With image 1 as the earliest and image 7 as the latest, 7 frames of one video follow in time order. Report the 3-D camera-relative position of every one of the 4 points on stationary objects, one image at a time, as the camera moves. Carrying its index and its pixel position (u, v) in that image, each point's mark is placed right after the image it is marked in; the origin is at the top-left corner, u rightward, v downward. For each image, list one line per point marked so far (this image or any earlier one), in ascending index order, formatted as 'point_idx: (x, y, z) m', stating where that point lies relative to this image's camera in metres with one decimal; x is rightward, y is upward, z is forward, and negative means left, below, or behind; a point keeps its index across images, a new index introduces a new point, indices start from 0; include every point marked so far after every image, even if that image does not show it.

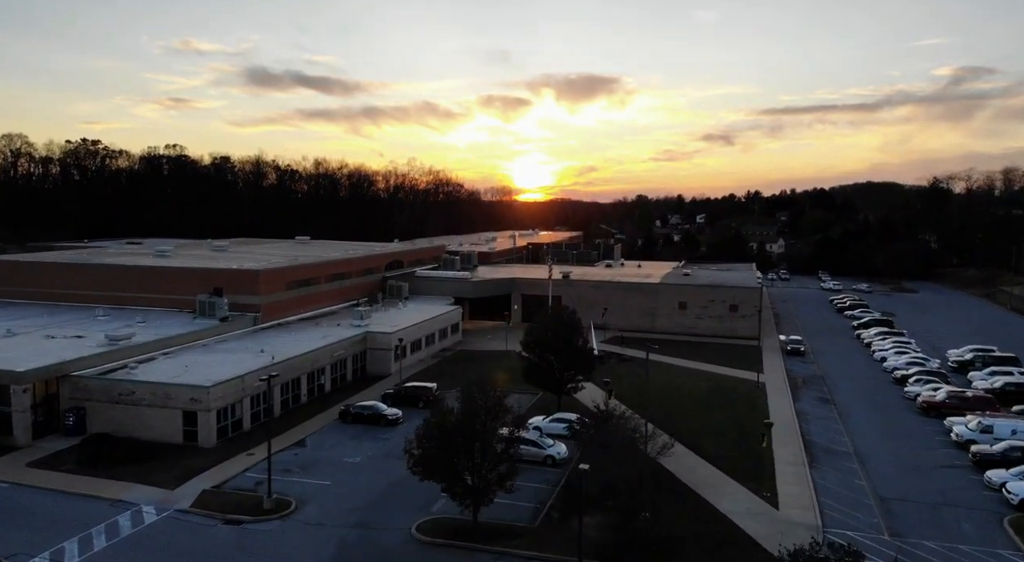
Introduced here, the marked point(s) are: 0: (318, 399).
0: (-5.4, -3.3, +19.4) m
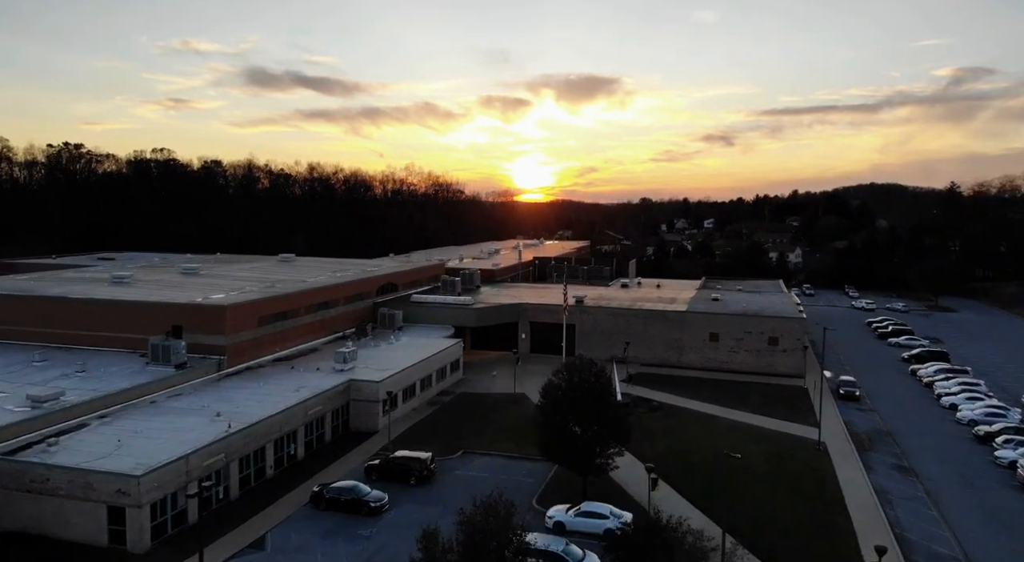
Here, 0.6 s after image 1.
0: (-5.1, -4.3, +15.9) m
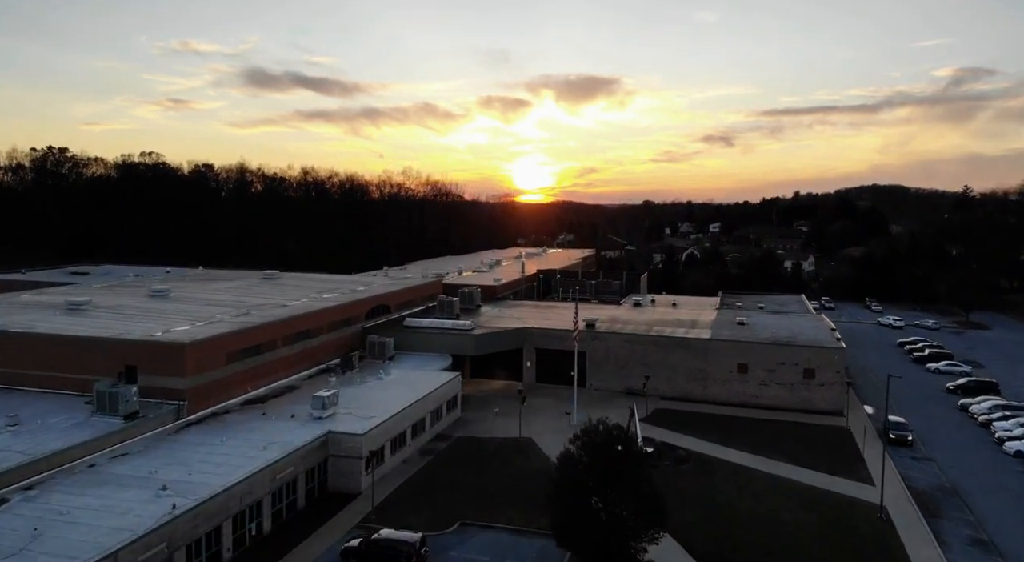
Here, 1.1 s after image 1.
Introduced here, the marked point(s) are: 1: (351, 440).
0: (-5.0, -5.1, +13.3) m
1: (-3.6, -3.6, +15.8) m
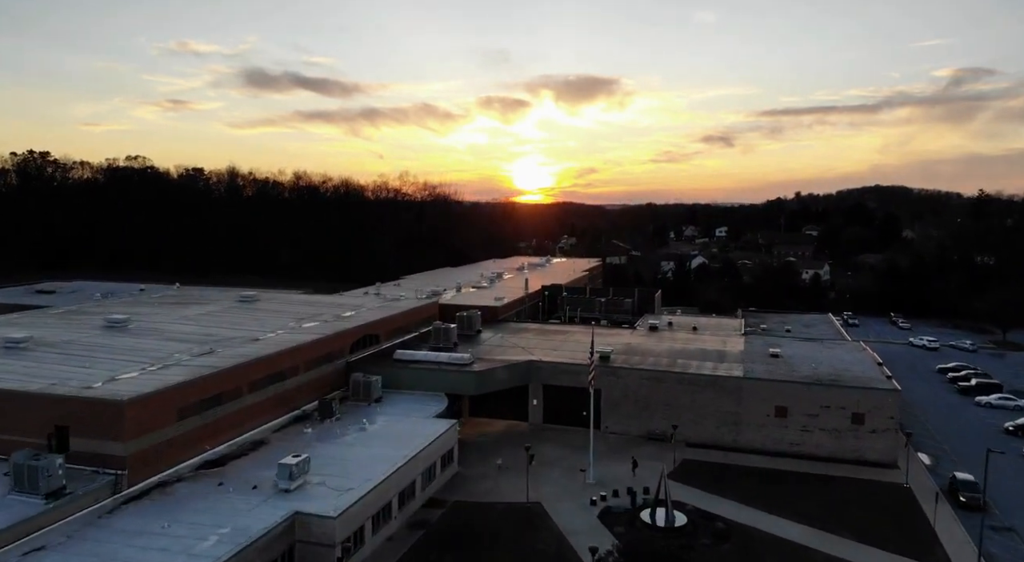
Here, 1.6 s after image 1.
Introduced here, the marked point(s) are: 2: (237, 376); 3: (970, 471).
0: (-4.8, -6.0, +10.4) m
1: (-3.4, -4.4, +12.9) m
2: (-6.7, -2.3, +17.1) m
3: (+12.6, -5.2, +19.2) m
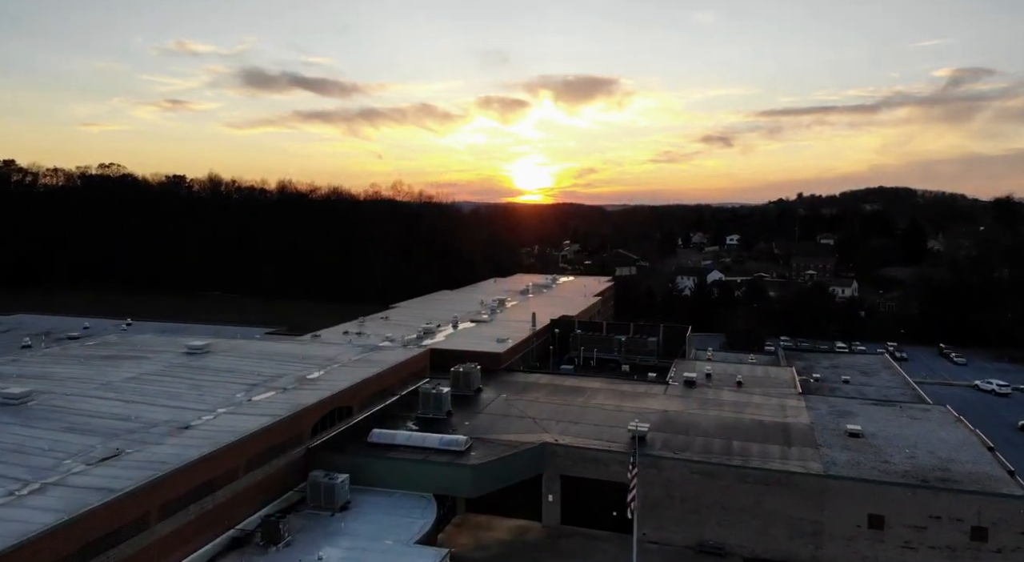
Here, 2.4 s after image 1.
0: (-4.6, -7.5, +5.6) m
1: (-3.2, -6.0, +8.0) m
2: (-6.4, -3.8, +12.3) m
3: (+12.8, -6.7, +14.4) m
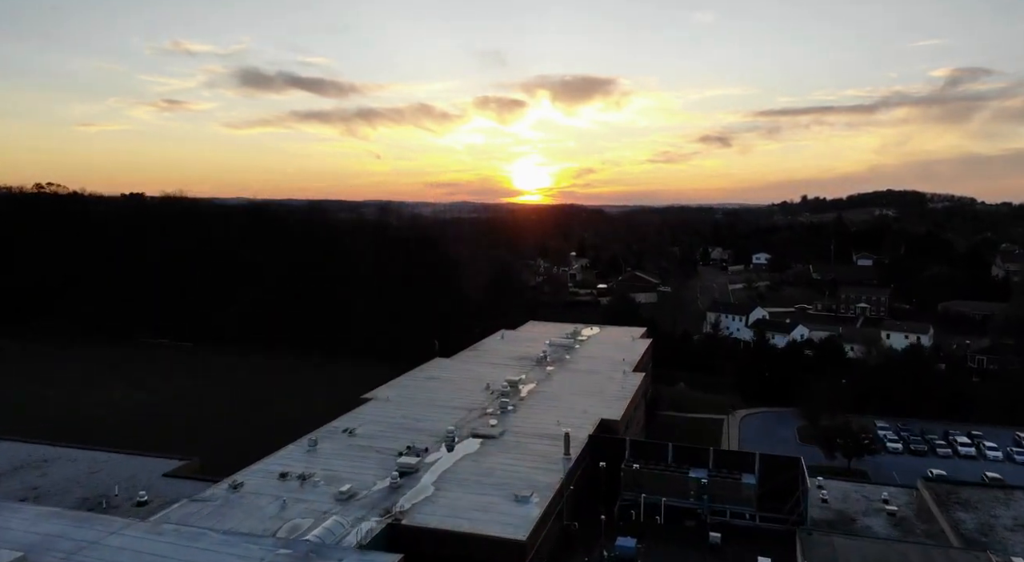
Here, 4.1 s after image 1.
0: (-3.9, -10.6, -4.1) m
1: (-2.5, -9.1, -1.6) m
2: (-5.7, -6.9, +2.6) m
3: (+13.5, -9.8, +4.8) m
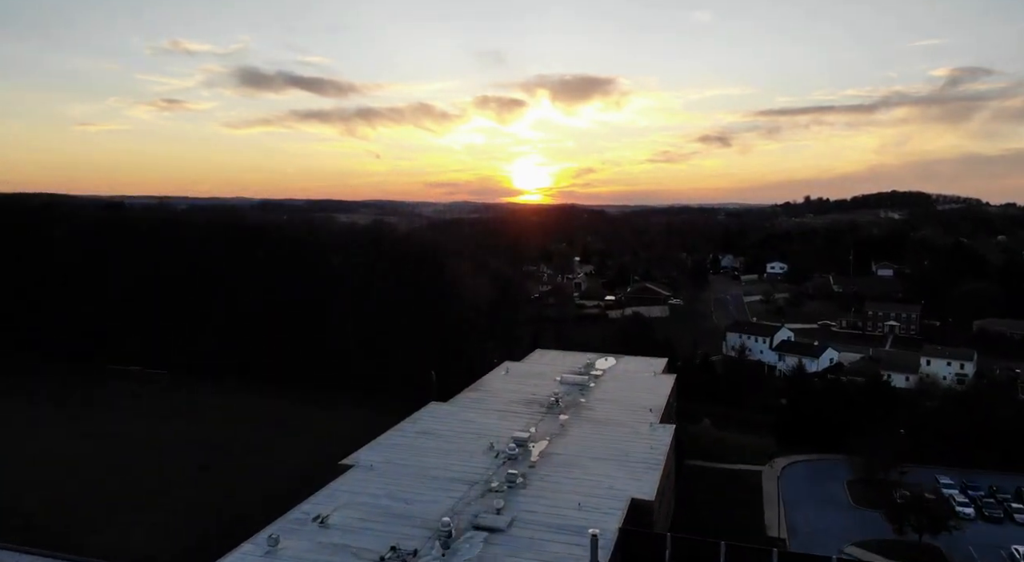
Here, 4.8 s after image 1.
0: (-3.6, -12.0, -8.5) m
1: (-2.2, -10.4, -6.0) m
2: (-5.5, -8.3, -1.8) m
3: (+13.8, -11.2, +0.4) m
